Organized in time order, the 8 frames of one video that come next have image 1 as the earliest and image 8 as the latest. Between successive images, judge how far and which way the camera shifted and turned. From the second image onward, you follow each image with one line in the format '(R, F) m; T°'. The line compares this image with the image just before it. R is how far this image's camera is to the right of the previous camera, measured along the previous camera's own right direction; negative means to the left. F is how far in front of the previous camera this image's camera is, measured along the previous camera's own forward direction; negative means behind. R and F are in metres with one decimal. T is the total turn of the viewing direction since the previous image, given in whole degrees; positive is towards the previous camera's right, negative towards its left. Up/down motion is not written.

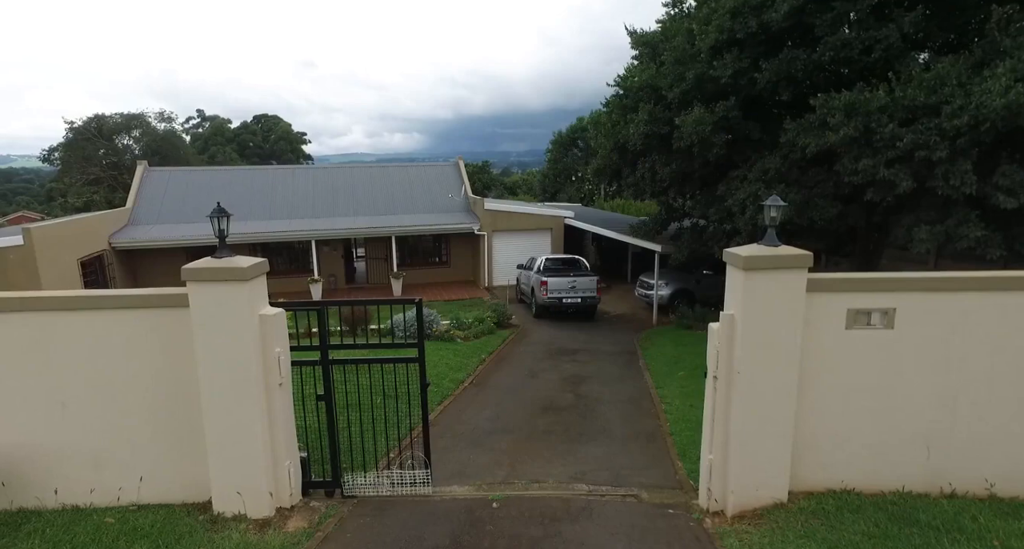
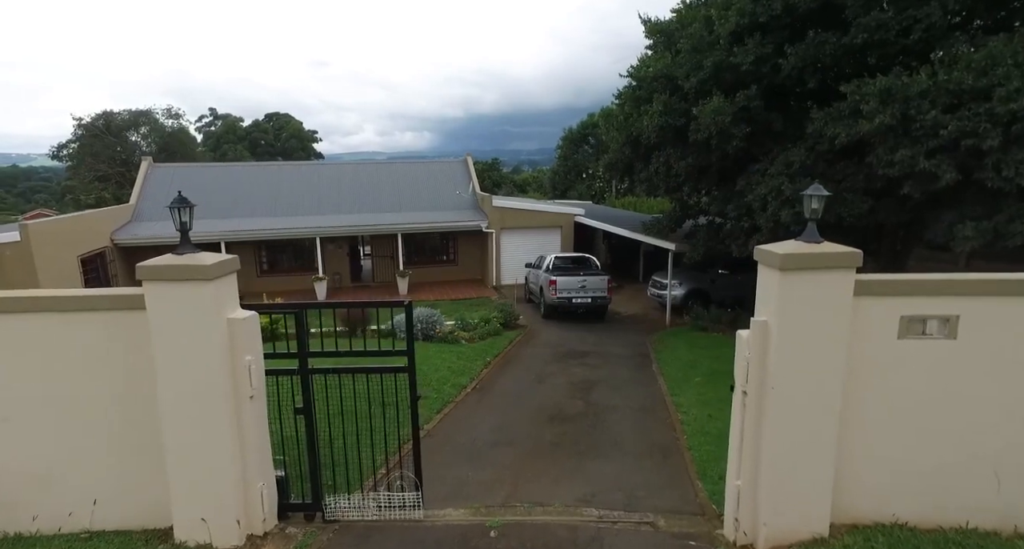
(+0.1, +0.6) m; -1°
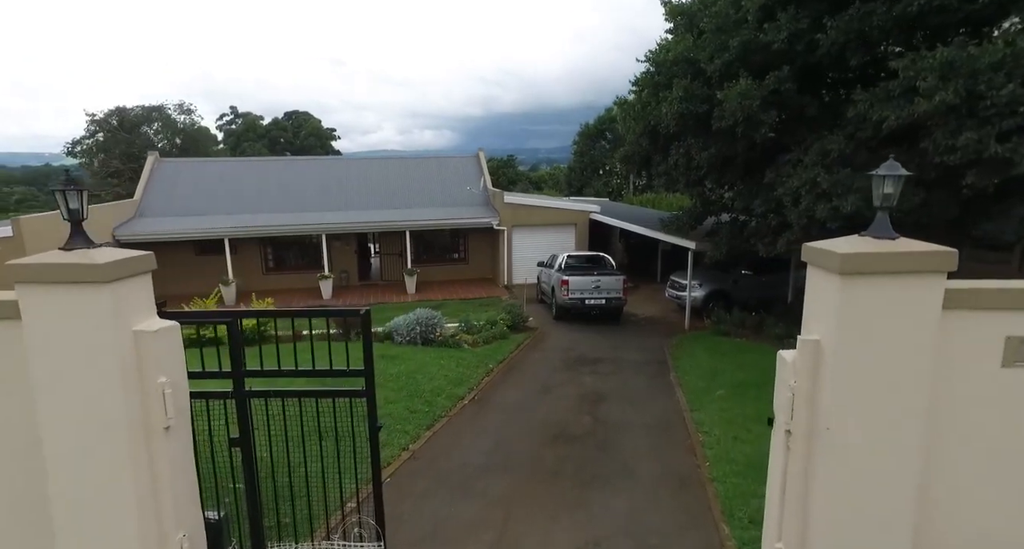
(+0.2, +1.0) m; -2°
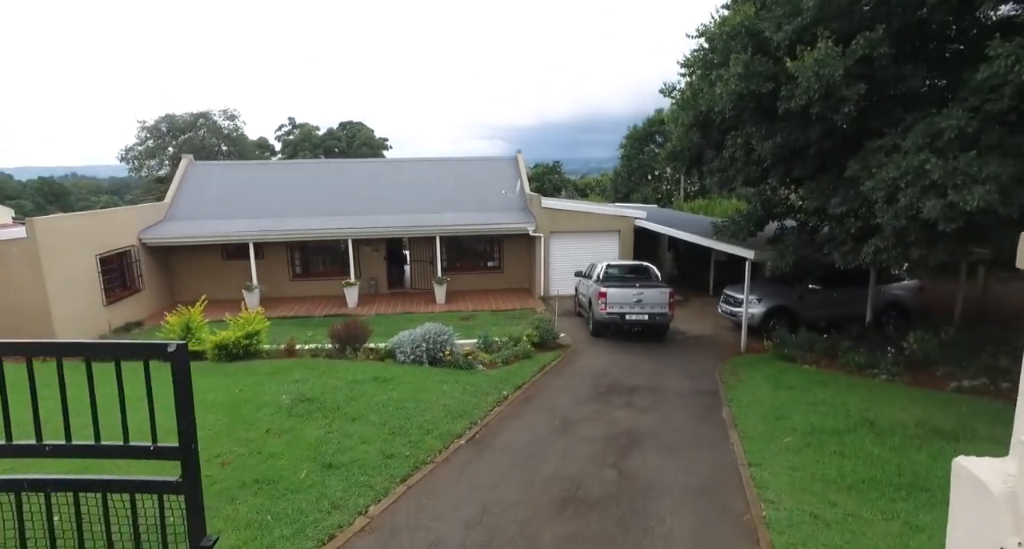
(+0.5, +1.8) m; -5°
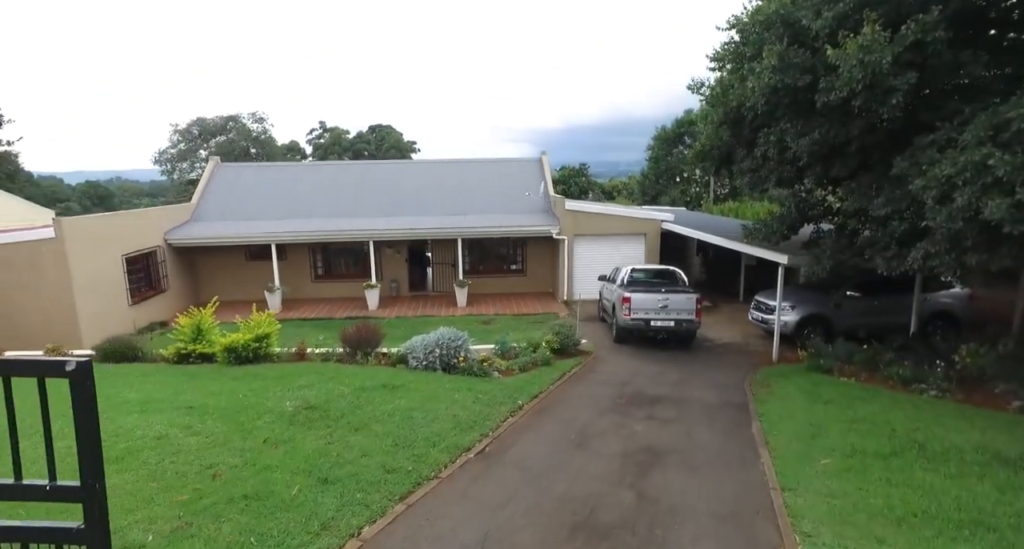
(+0.2, +0.5) m; -3°
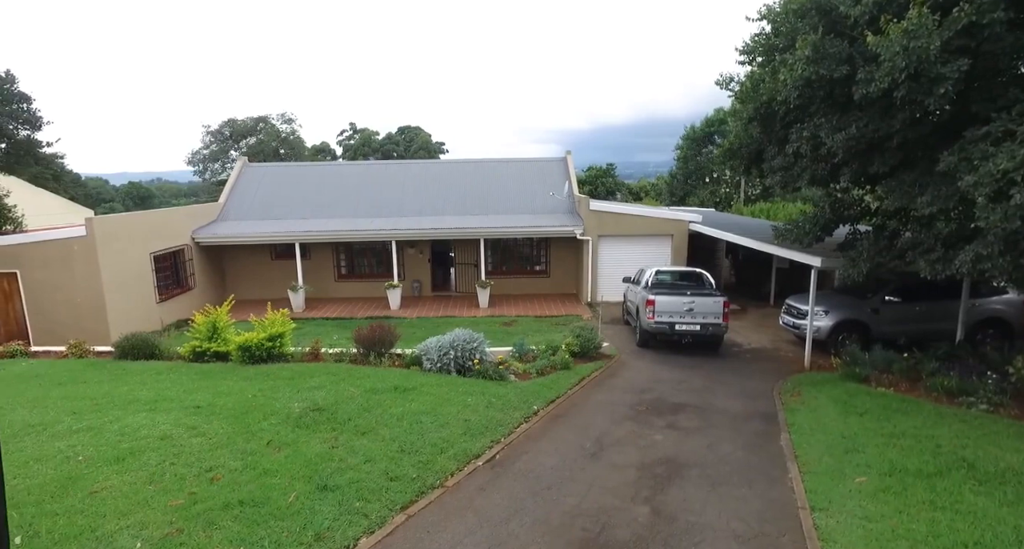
(+0.2, +0.3) m; -3°
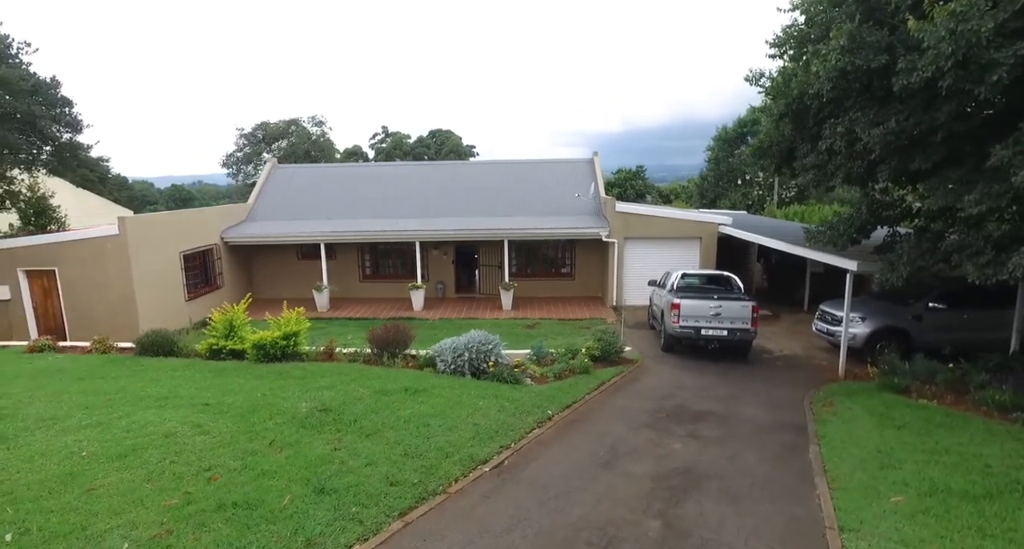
(+0.2, +0.3) m; -3°
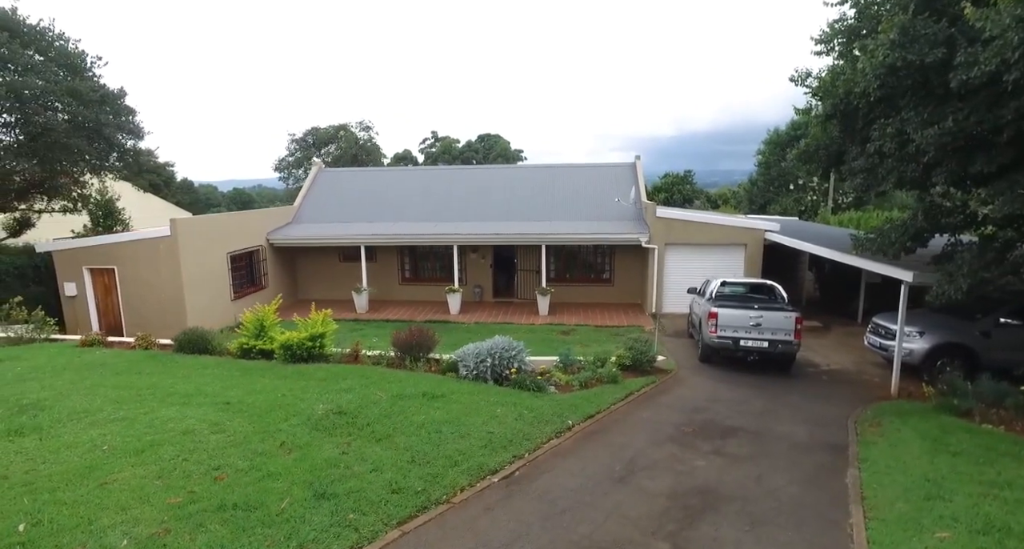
(+0.4, +0.2) m; -4°
